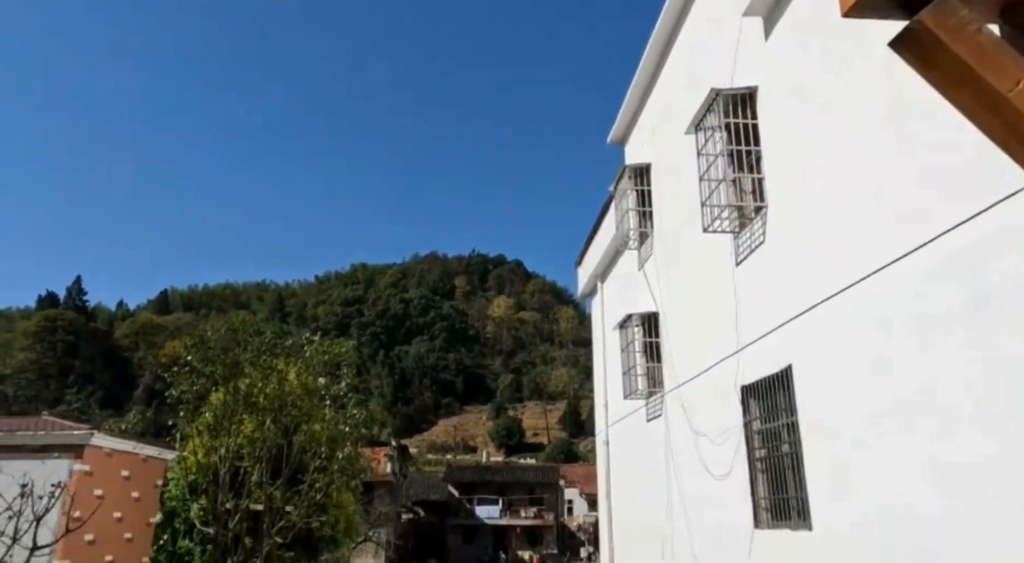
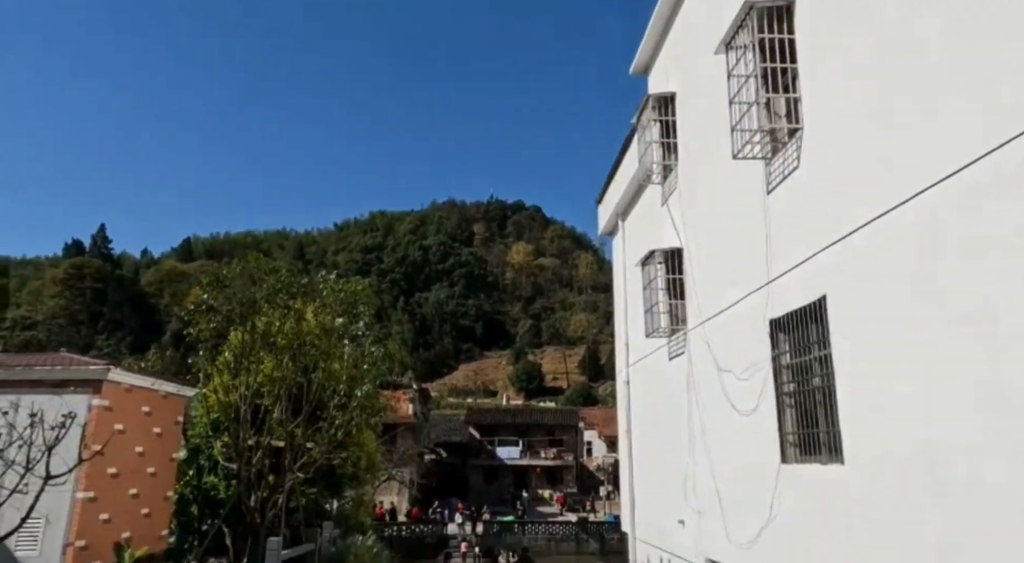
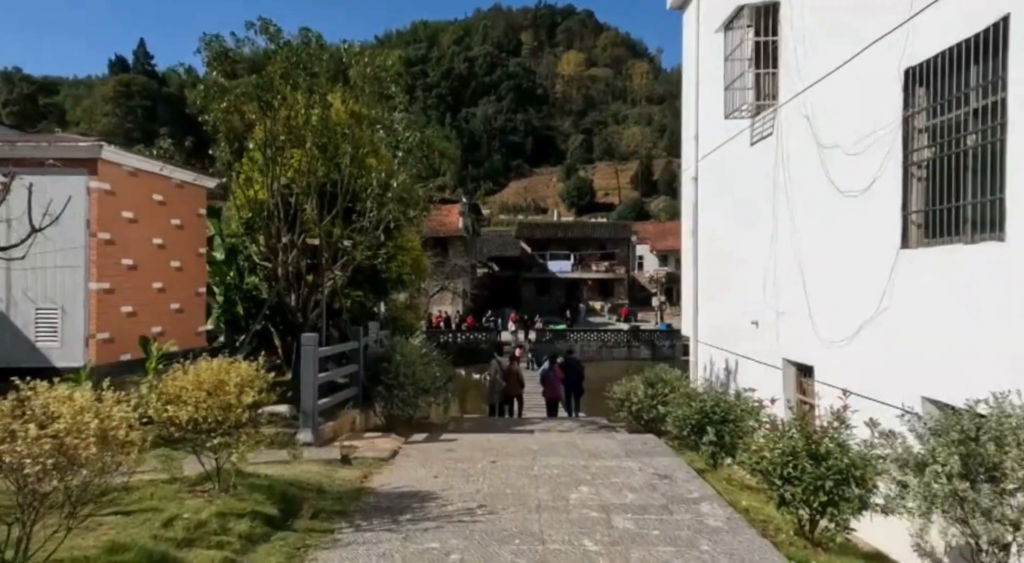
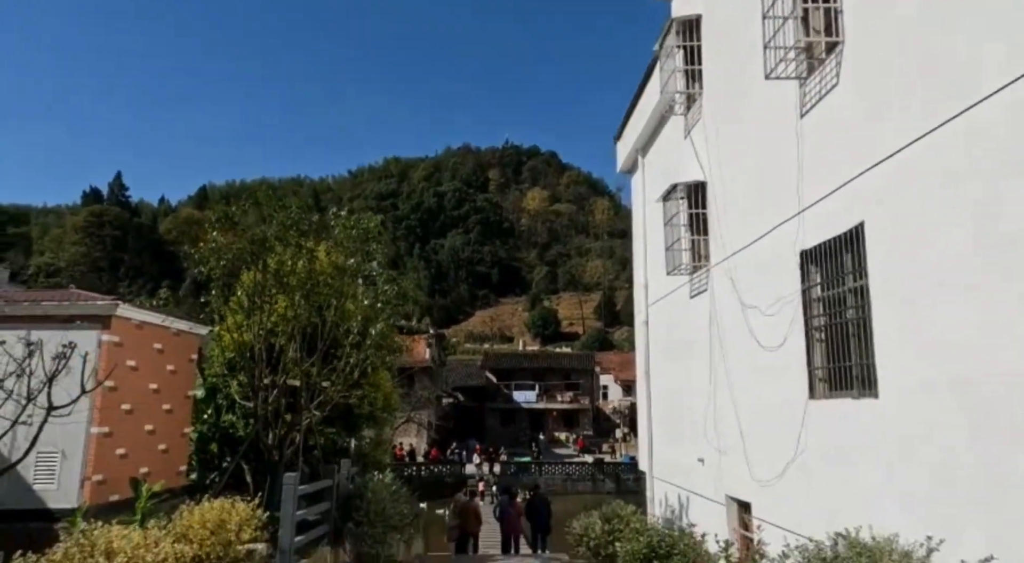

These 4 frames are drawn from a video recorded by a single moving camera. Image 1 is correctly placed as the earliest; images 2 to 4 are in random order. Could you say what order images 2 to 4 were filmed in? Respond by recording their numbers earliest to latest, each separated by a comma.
2, 4, 3
